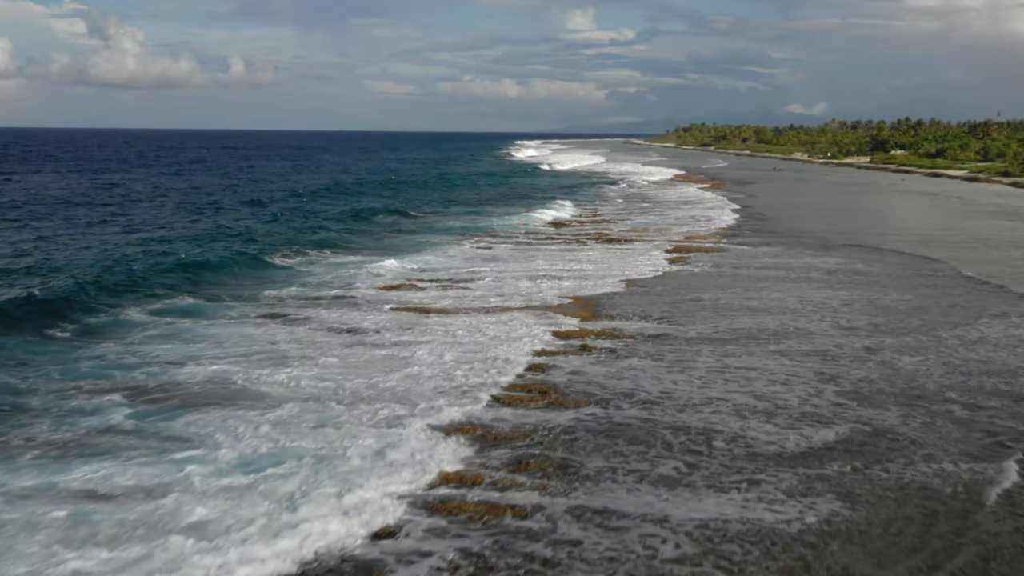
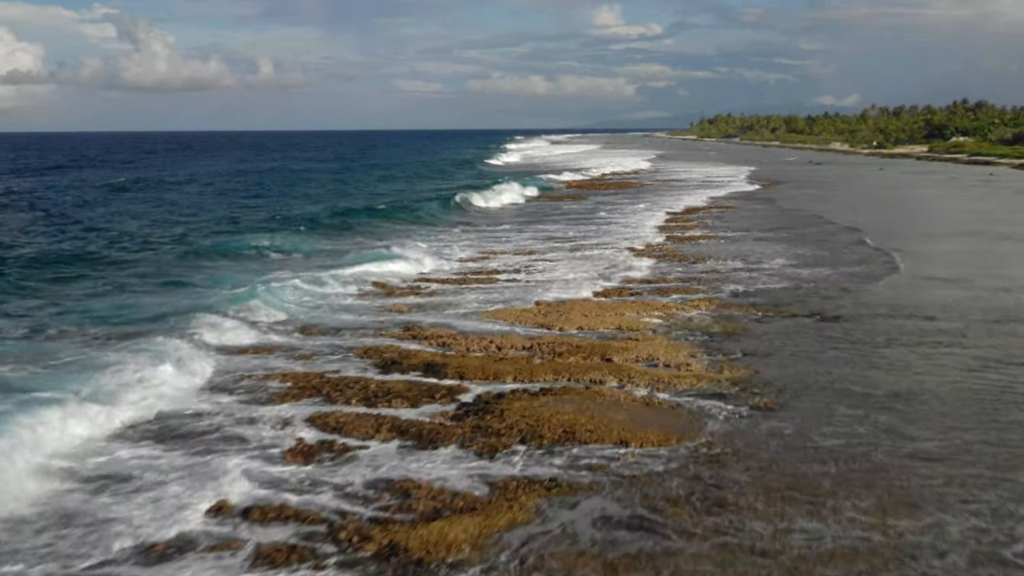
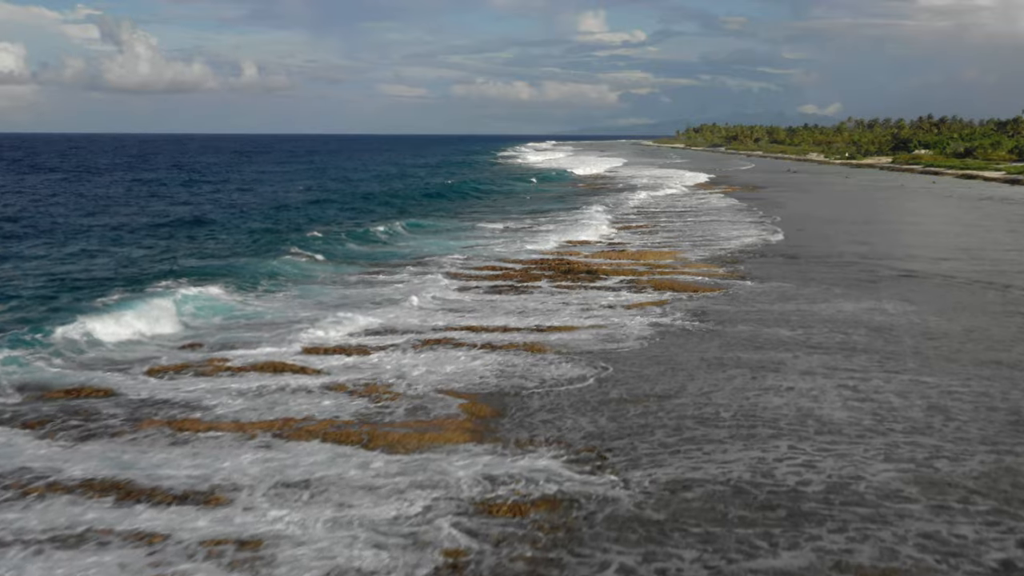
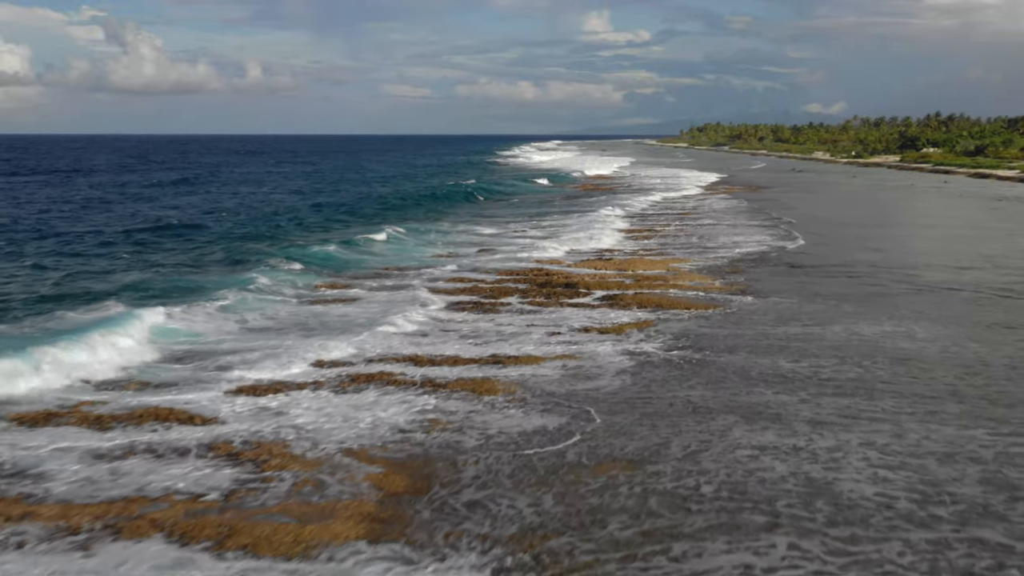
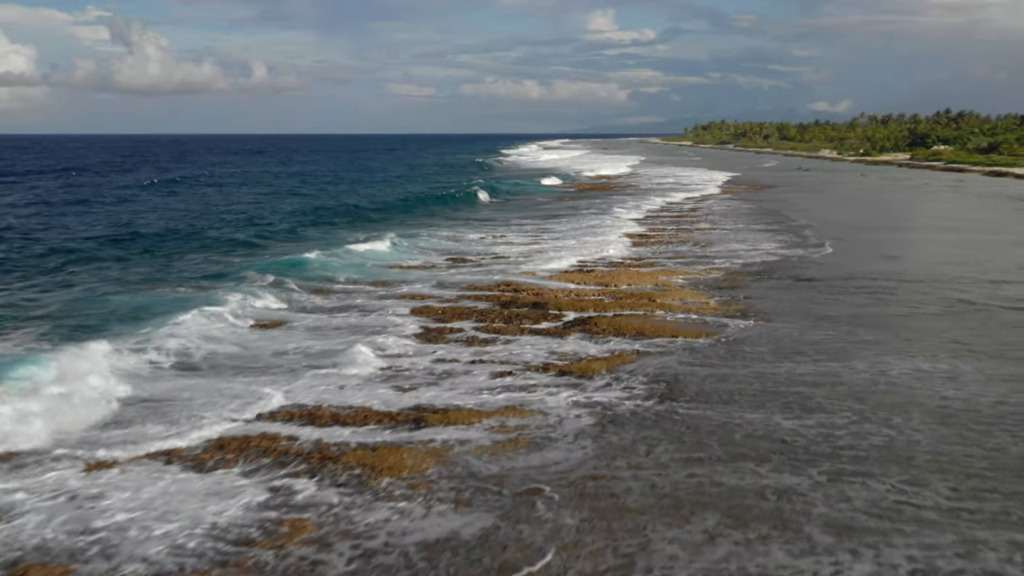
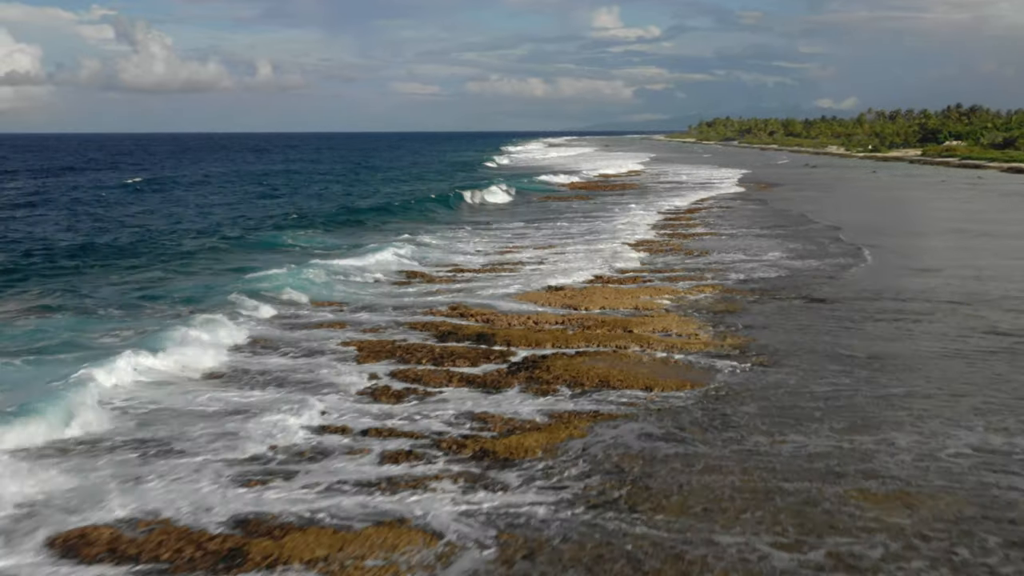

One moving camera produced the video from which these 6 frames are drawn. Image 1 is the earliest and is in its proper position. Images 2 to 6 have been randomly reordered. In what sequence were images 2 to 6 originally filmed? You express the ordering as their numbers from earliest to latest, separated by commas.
3, 4, 5, 6, 2
